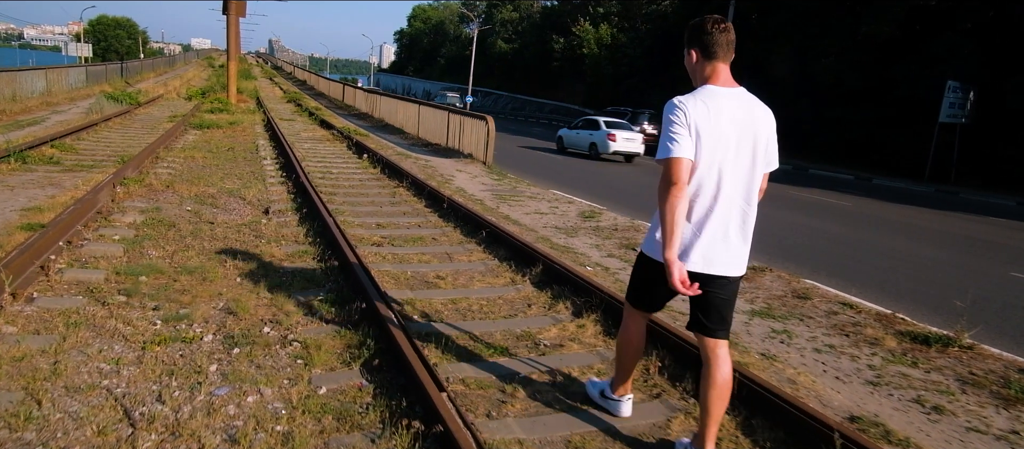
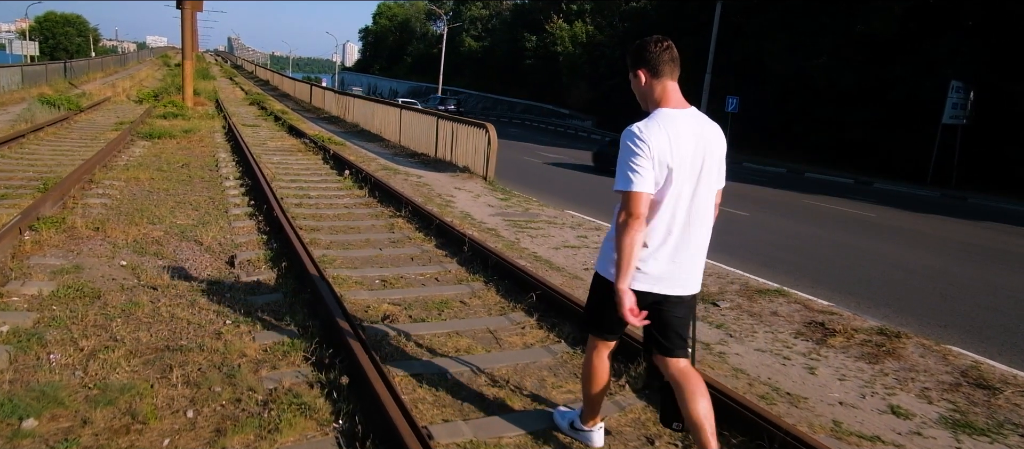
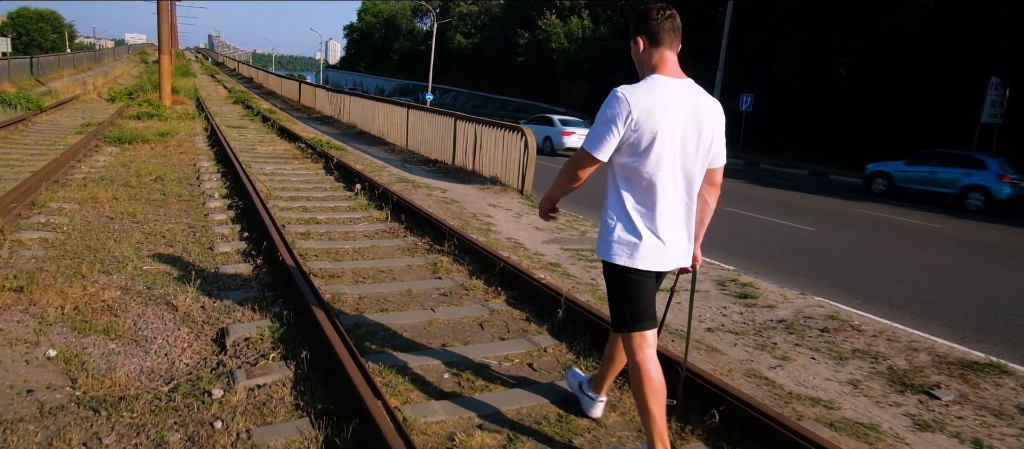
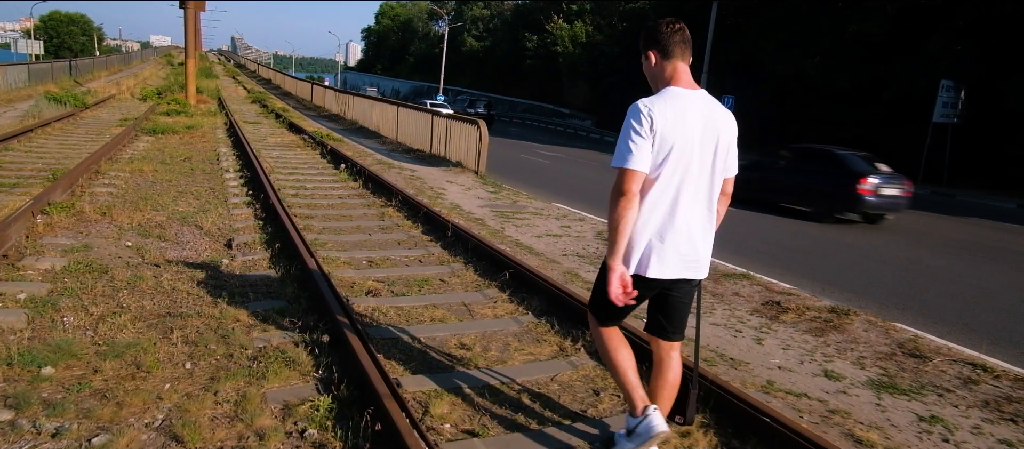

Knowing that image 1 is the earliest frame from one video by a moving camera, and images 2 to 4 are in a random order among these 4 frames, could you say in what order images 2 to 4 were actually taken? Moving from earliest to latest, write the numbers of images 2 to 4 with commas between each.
4, 2, 3
